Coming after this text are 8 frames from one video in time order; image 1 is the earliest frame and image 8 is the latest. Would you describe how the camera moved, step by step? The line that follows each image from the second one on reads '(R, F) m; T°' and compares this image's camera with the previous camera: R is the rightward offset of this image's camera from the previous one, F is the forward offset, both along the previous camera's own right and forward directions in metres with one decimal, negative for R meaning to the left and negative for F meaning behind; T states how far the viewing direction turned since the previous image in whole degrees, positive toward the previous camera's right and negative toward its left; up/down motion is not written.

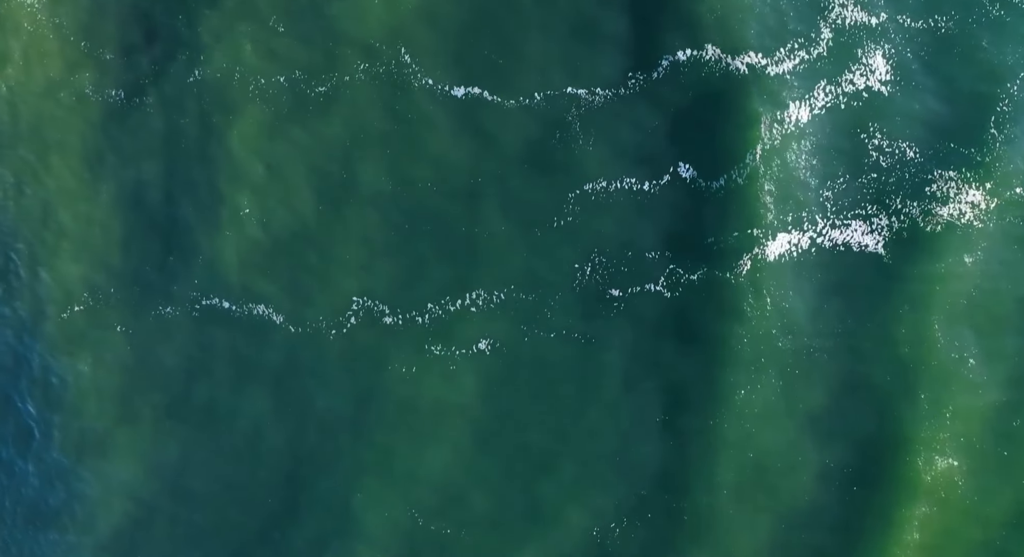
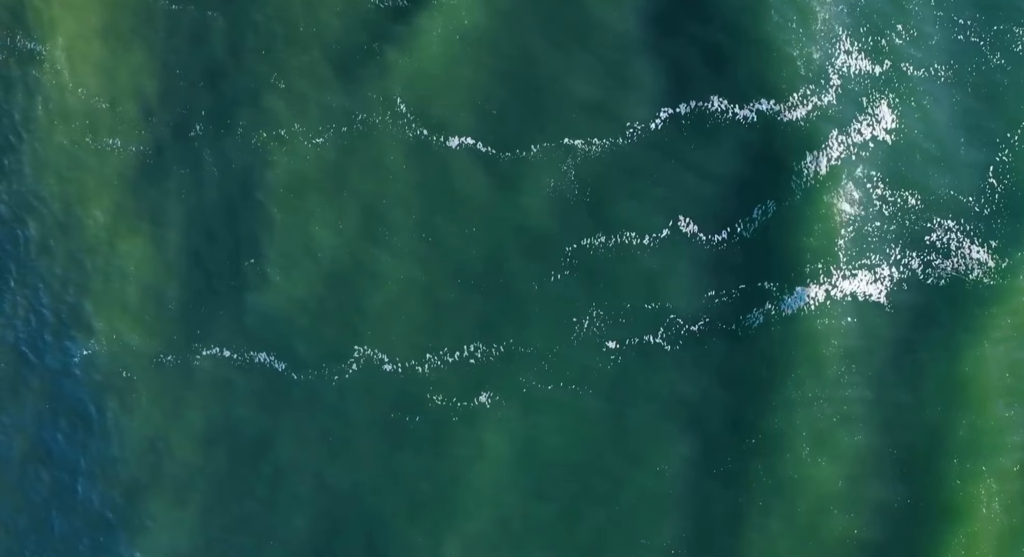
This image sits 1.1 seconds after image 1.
(+0.1, -0.1) m; 0°
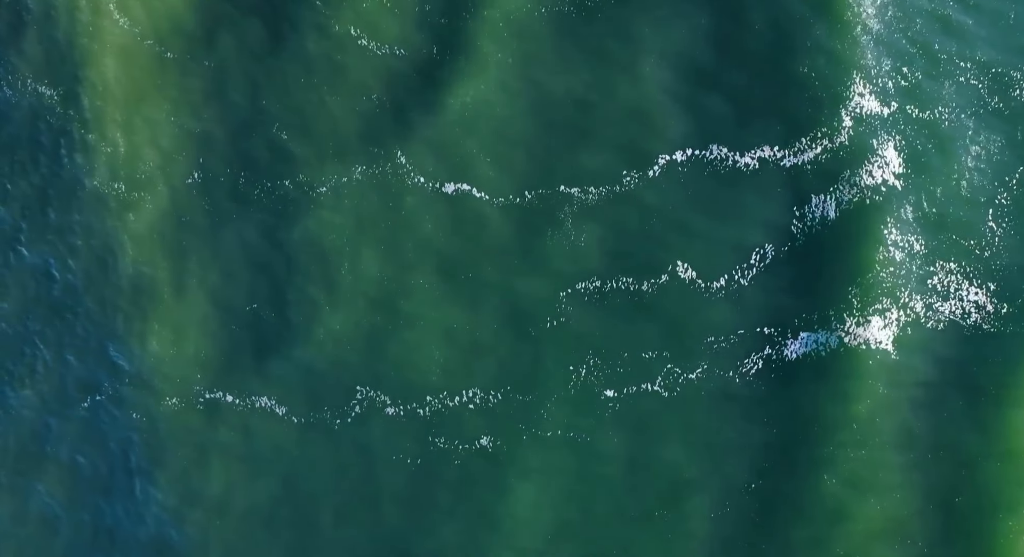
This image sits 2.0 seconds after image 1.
(0.0, -0.1) m; 0°
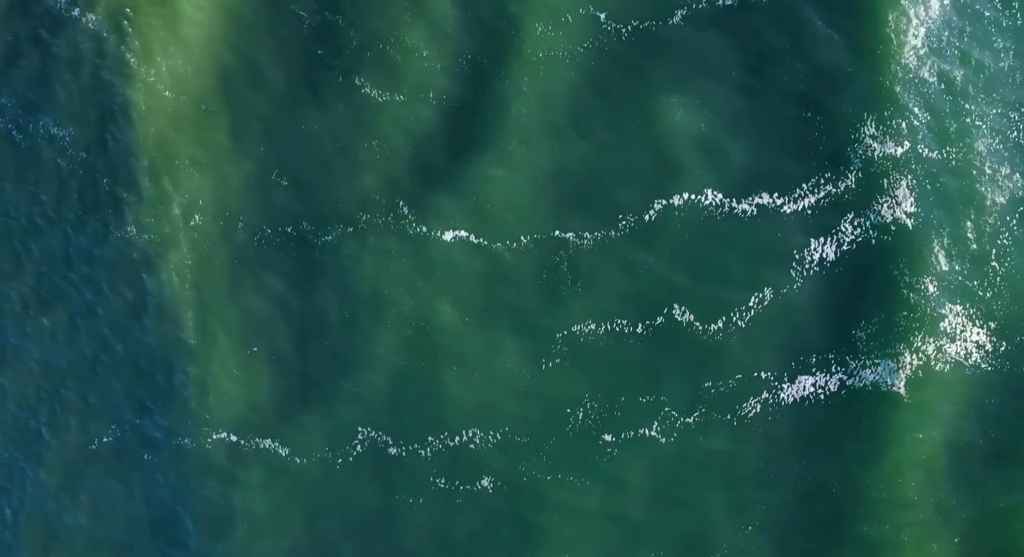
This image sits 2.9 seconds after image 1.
(+0.1, -0.2) m; 0°
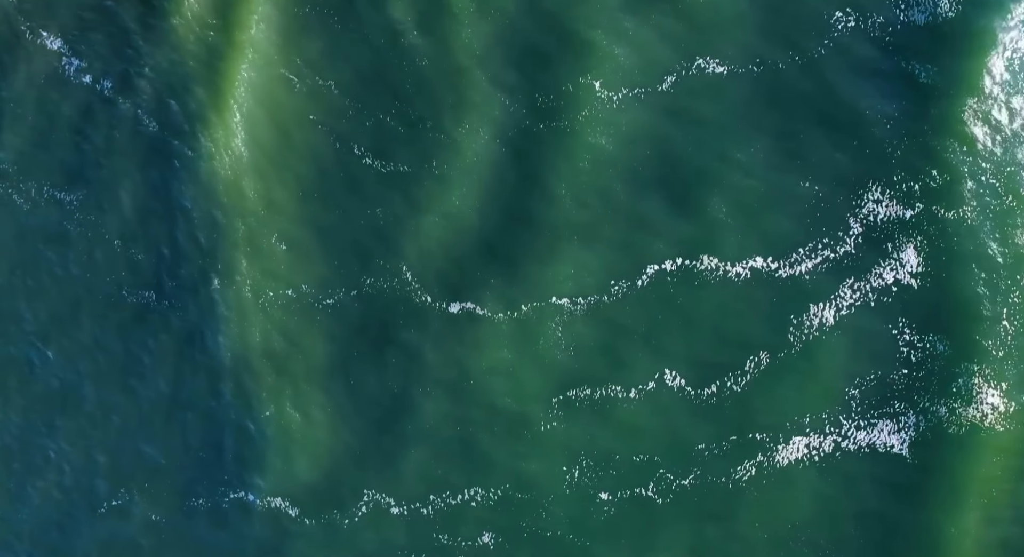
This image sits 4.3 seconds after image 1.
(+0.1, -0.5) m; -1°
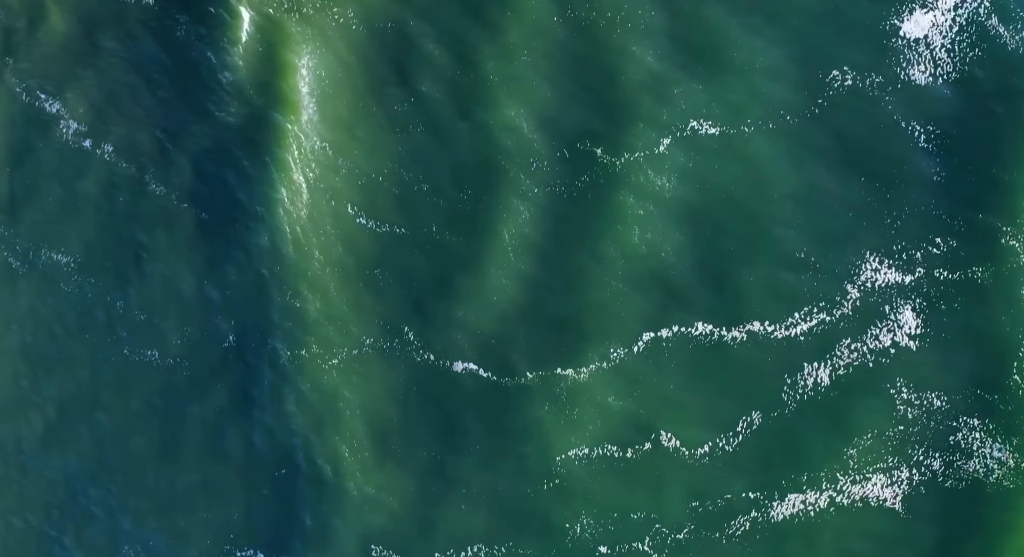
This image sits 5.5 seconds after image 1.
(0.0, -0.6) m; 0°
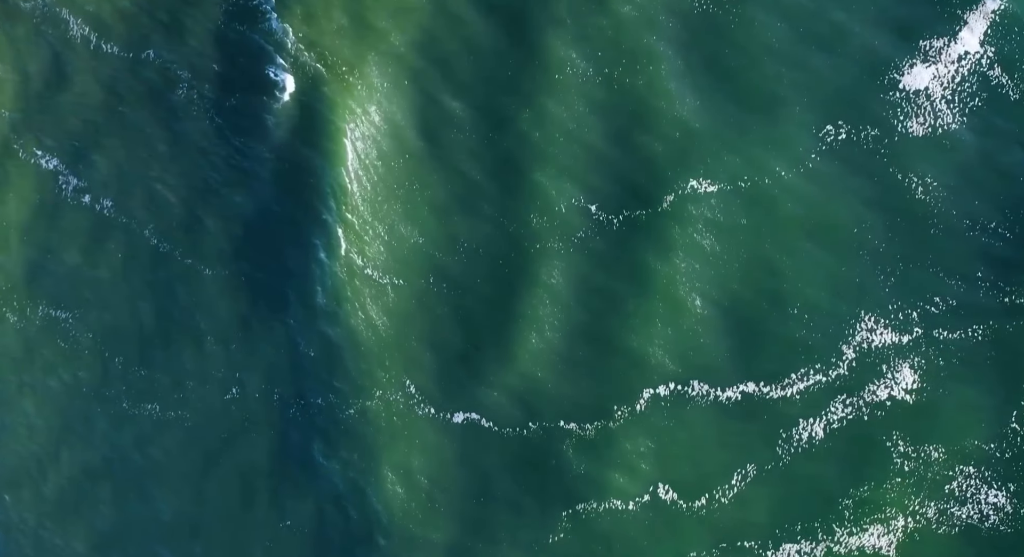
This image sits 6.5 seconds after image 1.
(-0.1, -0.6) m; 0°
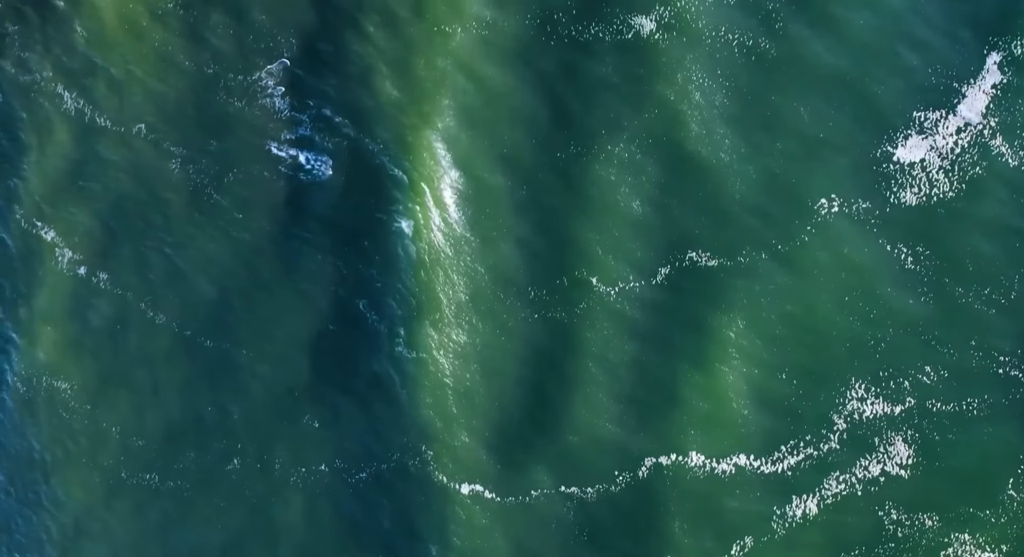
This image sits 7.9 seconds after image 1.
(-0.1, -0.7) m; 0°
